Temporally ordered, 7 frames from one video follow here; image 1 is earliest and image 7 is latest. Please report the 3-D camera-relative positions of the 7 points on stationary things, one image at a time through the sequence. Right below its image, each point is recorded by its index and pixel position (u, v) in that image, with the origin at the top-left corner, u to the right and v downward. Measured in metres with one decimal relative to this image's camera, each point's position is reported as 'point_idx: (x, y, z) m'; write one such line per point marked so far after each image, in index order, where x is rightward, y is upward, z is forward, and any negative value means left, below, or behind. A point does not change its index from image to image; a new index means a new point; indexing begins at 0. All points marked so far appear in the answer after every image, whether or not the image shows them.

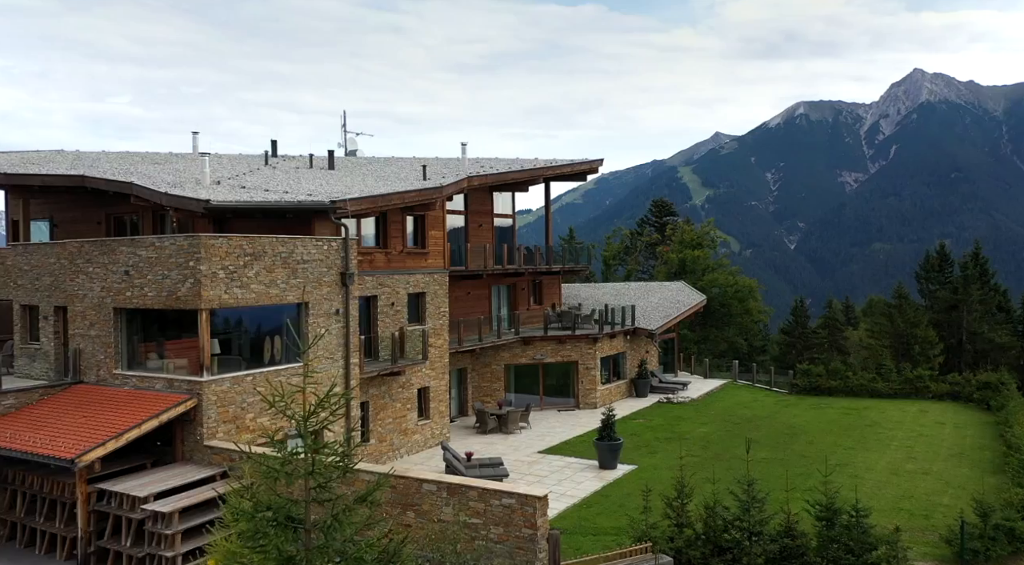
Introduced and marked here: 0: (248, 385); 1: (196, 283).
0: (-6.2, -2.4, +20.0) m
1: (-7.0, 0.0, +18.9) m
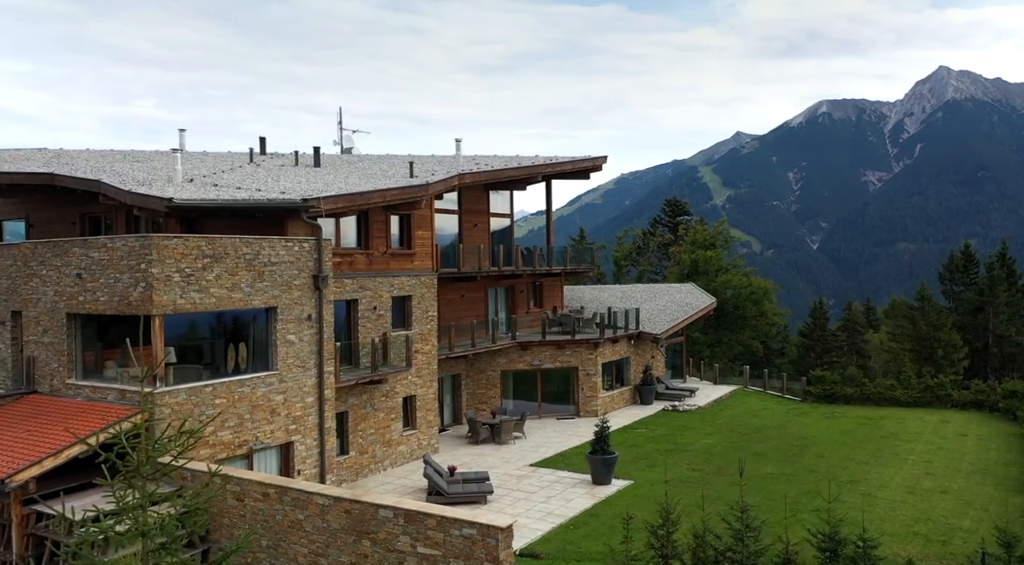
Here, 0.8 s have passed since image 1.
0: (-6.6, -2.5, +18.6) m
1: (-7.5, -0.1, +17.6) m
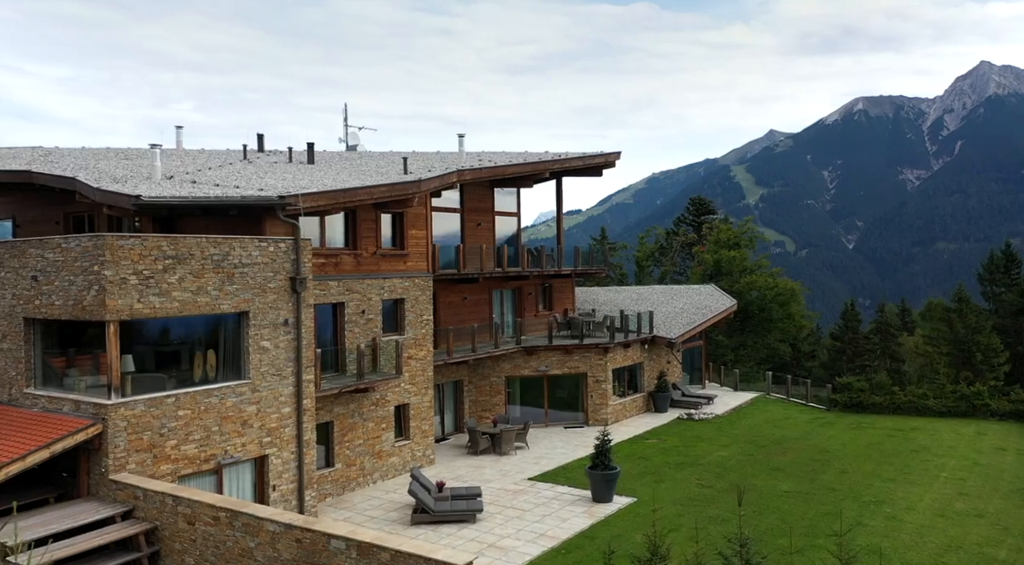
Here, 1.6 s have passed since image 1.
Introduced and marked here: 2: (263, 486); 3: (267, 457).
0: (-7.0, -2.5, +17.4) m
1: (-7.8, -0.2, +16.3) m
2: (-5.6, -4.6, +19.4) m
3: (-5.5, -3.9, +19.3) m
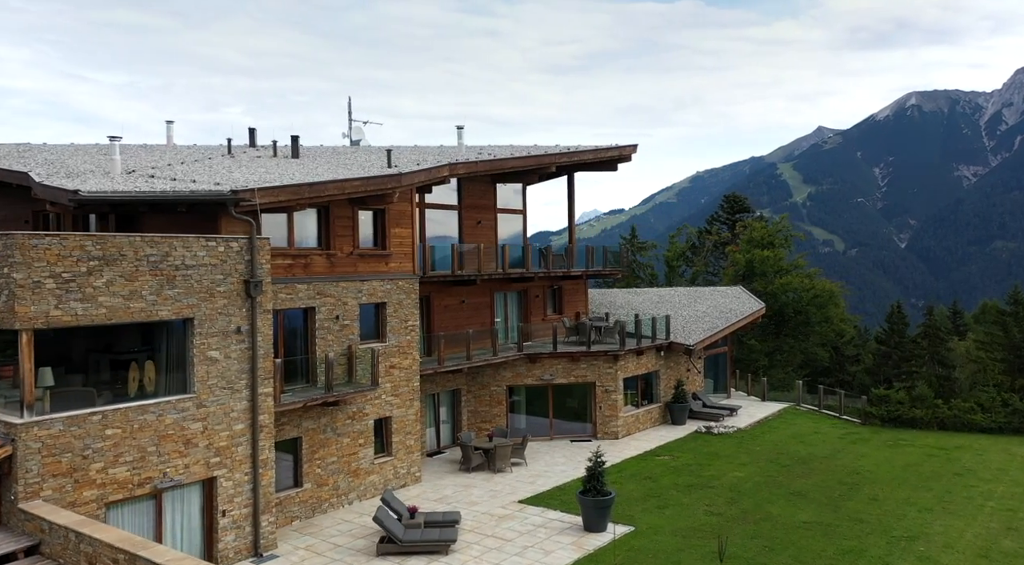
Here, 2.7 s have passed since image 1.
0: (-7.6, -2.6, +15.6) m
1: (-8.5, -0.2, +14.6) m
2: (-6.1, -4.7, +17.5) m
3: (-6.0, -4.0, +17.5) m
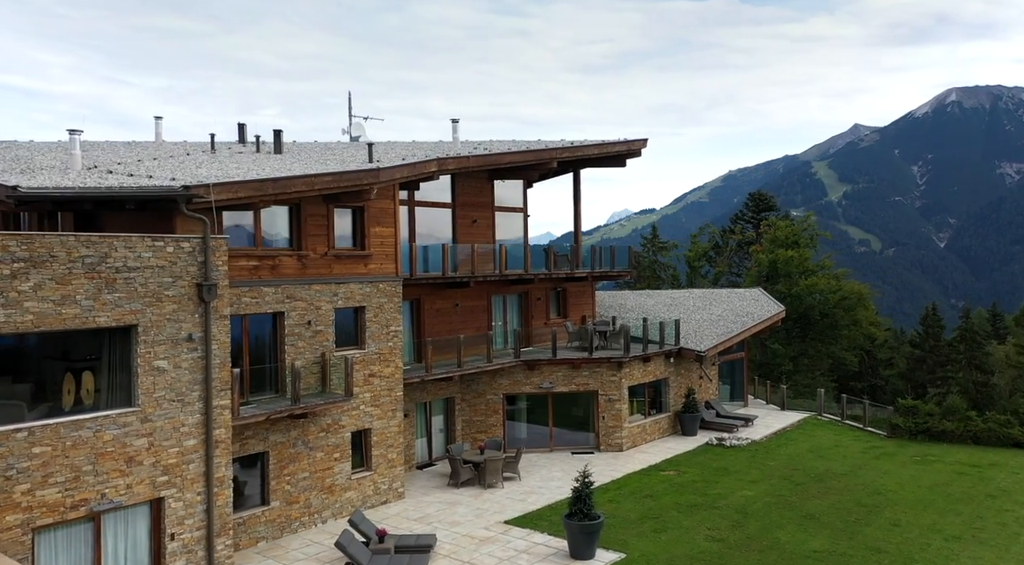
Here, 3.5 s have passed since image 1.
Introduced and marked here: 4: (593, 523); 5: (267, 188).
0: (-8.2, -2.7, +14.2) m
1: (-9.1, -0.3, +13.3) m
2: (-6.6, -4.7, +16.1) m
3: (-6.5, -4.1, +16.1) m
4: (+1.6, -4.9, +17.3) m
5: (-5.2, +2.0, +18.2) m
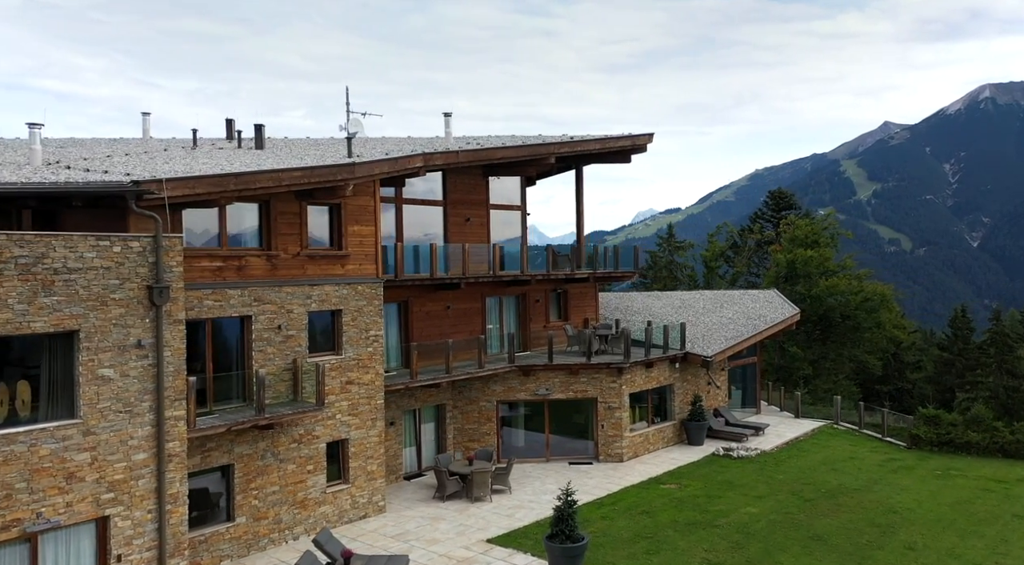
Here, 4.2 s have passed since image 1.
0: (-8.7, -2.7, +13.2) m
1: (-9.7, -0.3, +12.3) m
2: (-7.1, -4.8, +15.0) m
3: (-7.0, -4.1, +14.9) m
4: (+1.2, -4.9, +15.9) m
5: (-5.6, +2.0, +17.1) m
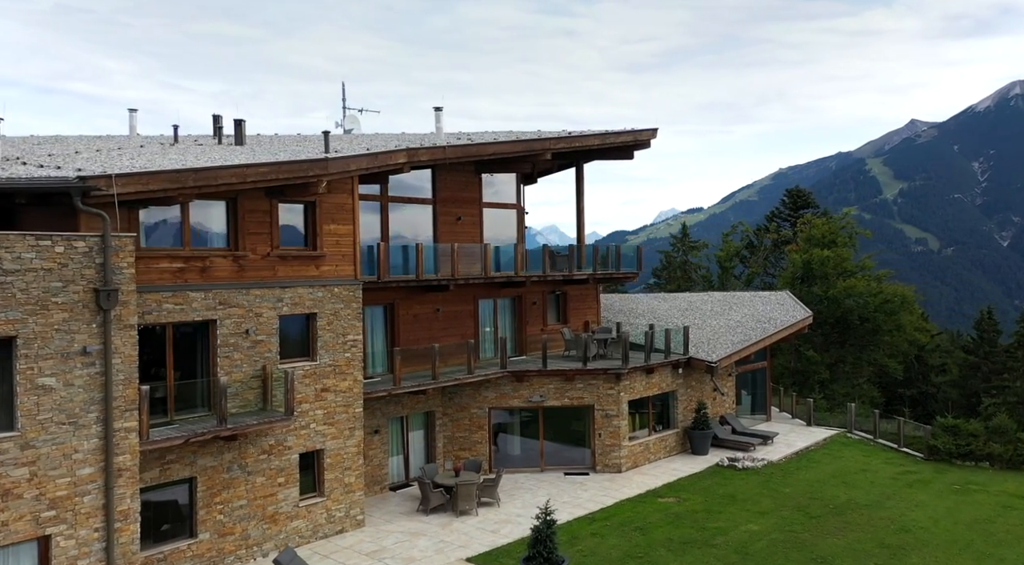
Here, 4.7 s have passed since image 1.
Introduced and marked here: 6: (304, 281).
0: (-9.2, -2.7, +12.2) m
1: (-10.3, -0.4, +11.4) m
2: (-7.6, -4.8, +14.0) m
3: (-7.5, -4.2, +14.0) m
4: (+0.7, -4.9, +14.7) m
5: (-6.1, +1.9, +16.1) m
6: (-4.6, 0.0, +18.7) m
